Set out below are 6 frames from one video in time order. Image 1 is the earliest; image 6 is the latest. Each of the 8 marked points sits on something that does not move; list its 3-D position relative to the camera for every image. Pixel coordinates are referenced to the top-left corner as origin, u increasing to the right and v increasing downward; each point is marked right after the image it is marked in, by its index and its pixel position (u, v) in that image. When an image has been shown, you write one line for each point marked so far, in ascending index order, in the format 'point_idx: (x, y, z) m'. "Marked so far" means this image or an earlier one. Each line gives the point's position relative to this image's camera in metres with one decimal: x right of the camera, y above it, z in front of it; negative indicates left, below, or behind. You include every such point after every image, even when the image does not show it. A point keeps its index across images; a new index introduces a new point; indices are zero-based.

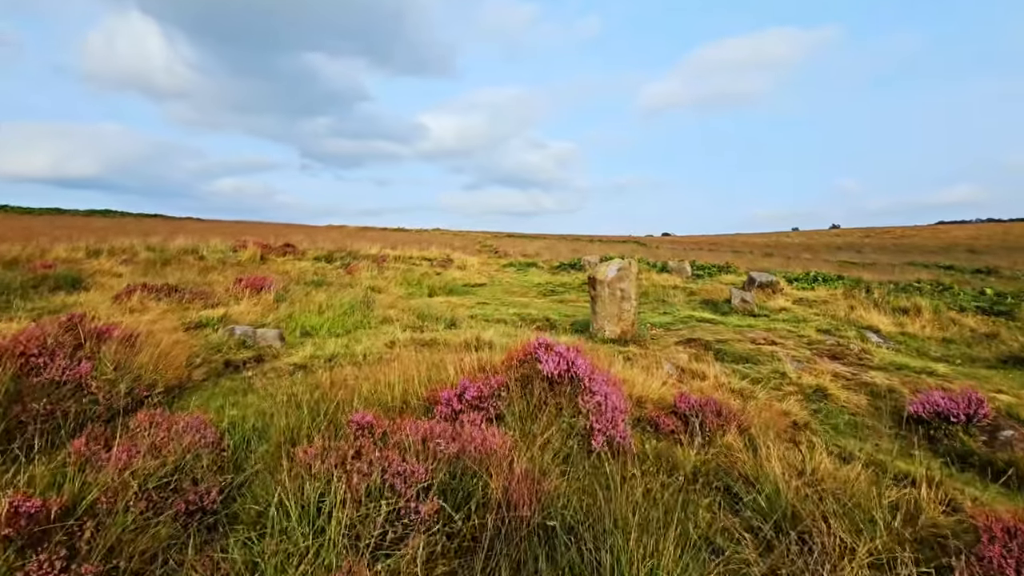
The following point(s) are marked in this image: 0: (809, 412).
0: (+3.5, -1.5, +5.9) m
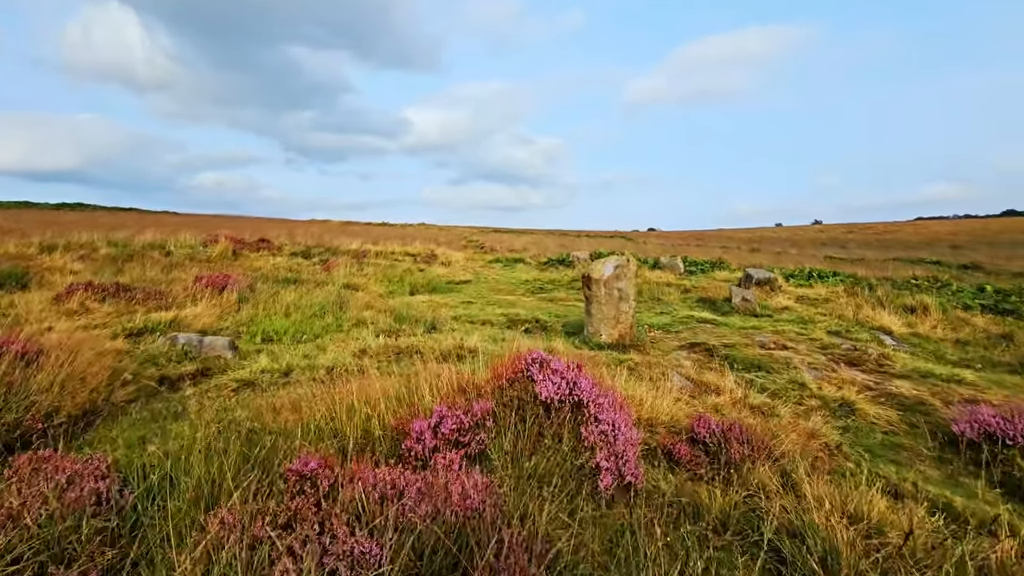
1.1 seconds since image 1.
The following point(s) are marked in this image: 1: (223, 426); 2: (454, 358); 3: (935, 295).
0: (+3.3, -1.5, +5.2) m
1: (-2.3, -1.1, +4.0) m
2: (-0.7, -0.8, +6.0) m
3: (+11.4, -0.2, +13.6) m
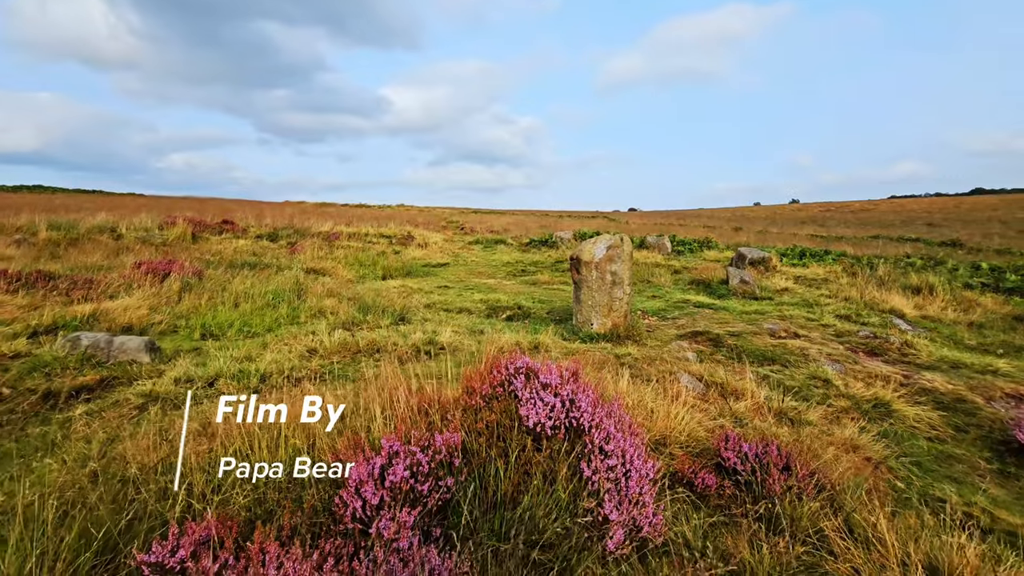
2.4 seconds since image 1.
0: (+3.2, -1.3, +4.4) m
1: (-2.4, -1.0, +2.9) m
2: (-0.9, -0.7, +5.0) m
3: (+10.9, +0.4, +13.0) m
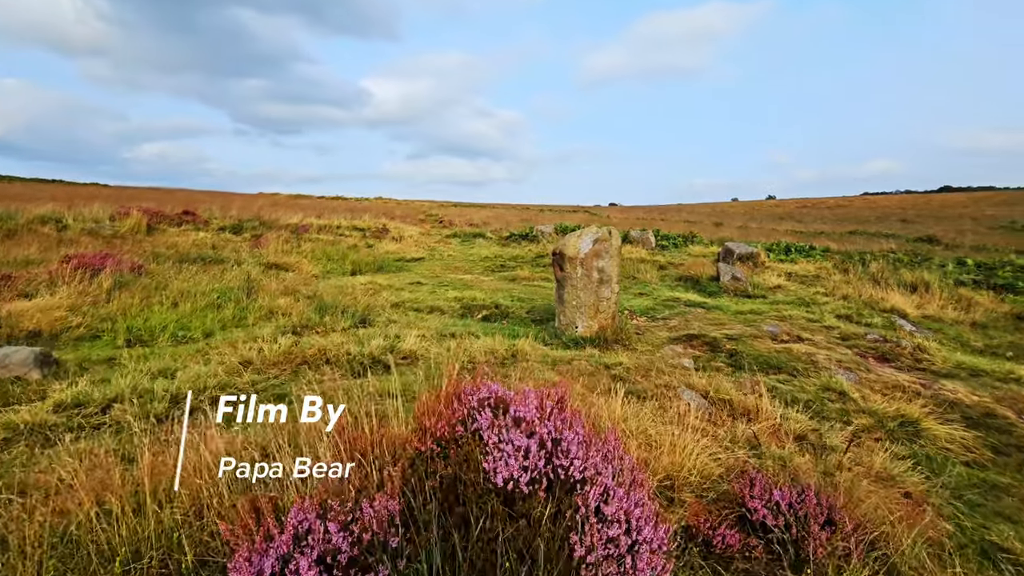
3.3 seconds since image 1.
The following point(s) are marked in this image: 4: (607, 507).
0: (+2.9, -1.3, +3.7) m
1: (-2.6, -1.1, +2.1) m
2: (-1.2, -0.7, +4.2) m
3: (+10.3, +0.4, +12.6) m
4: (+0.4, -0.9, +2.1) m
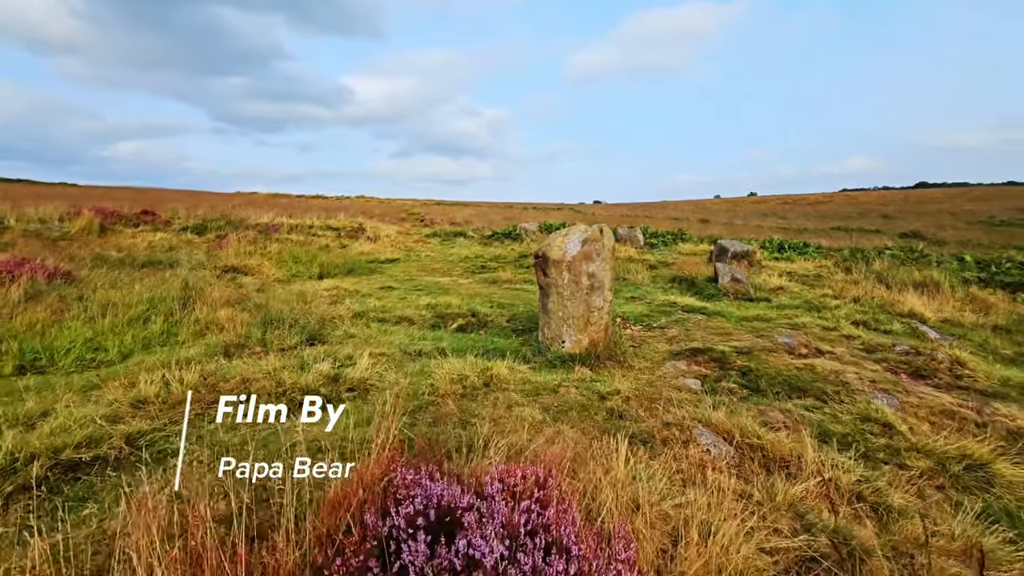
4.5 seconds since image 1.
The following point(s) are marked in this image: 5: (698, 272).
0: (+2.8, -1.4, +2.9) m
1: (-2.7, -1.2, +1.1) m
2: (-1.3, -0.8, +3.2) m
3: (+9.9, +0.5, +11.9) m
4: (+0.3, -1.0, +1.2) m
5: (+3.8, +0.3, +10.3) m
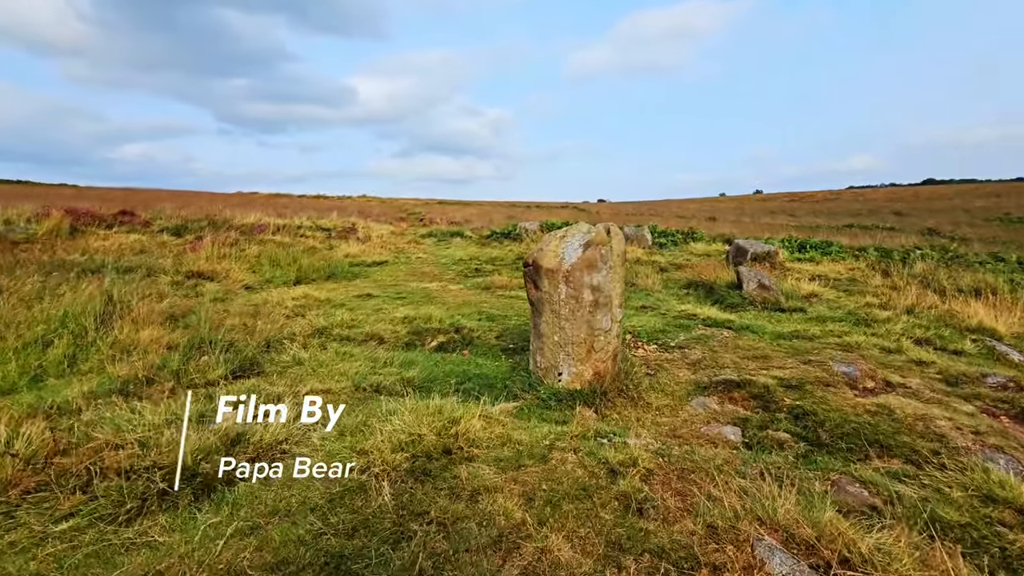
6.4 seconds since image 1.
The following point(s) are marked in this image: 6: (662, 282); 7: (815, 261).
0: (+2.6, -1.5, +1.7) m
1: (-2.9, -1.4, -0.1) m
2: (-1.5, -1.0, +2.0) m
3: (+9.8, +0.4, +10.7) m
4: (+0.1, -1.2, 0.0) m
5: (+3.7, +0.2, +9.1) m
6: (+2.8, +0.1, +9.2) m
7: (+7.2, +0.7, +12.0) m
